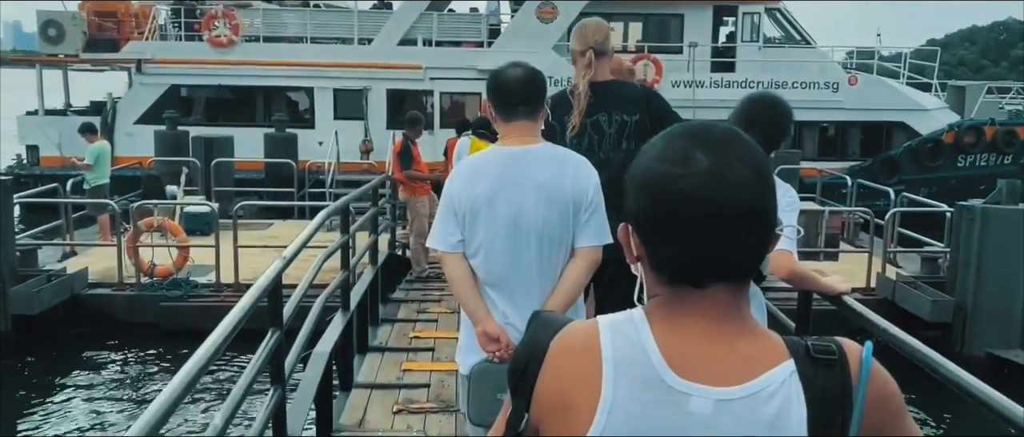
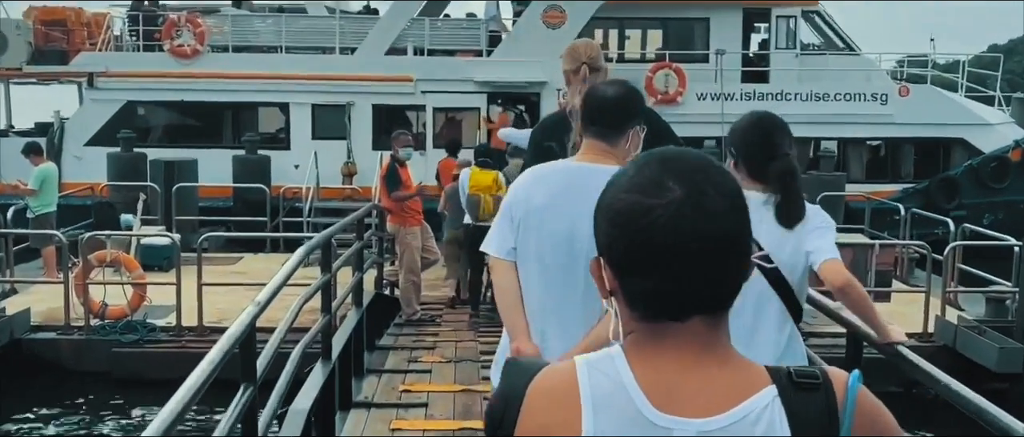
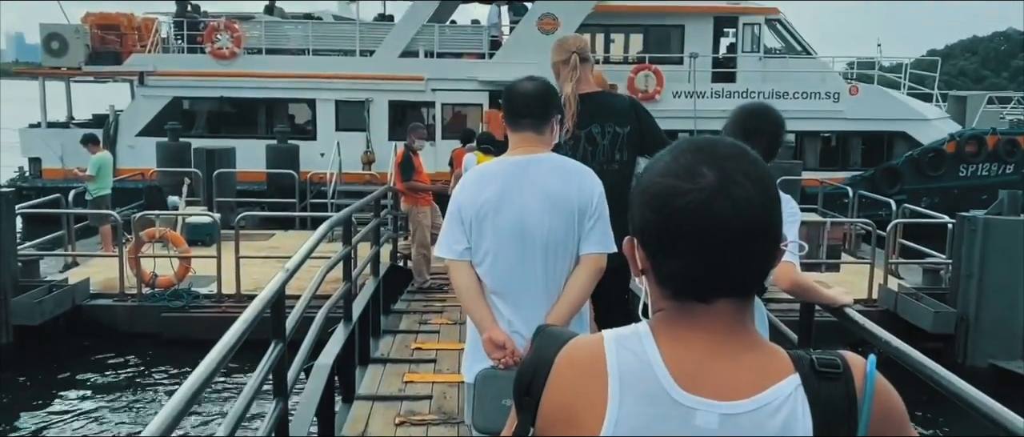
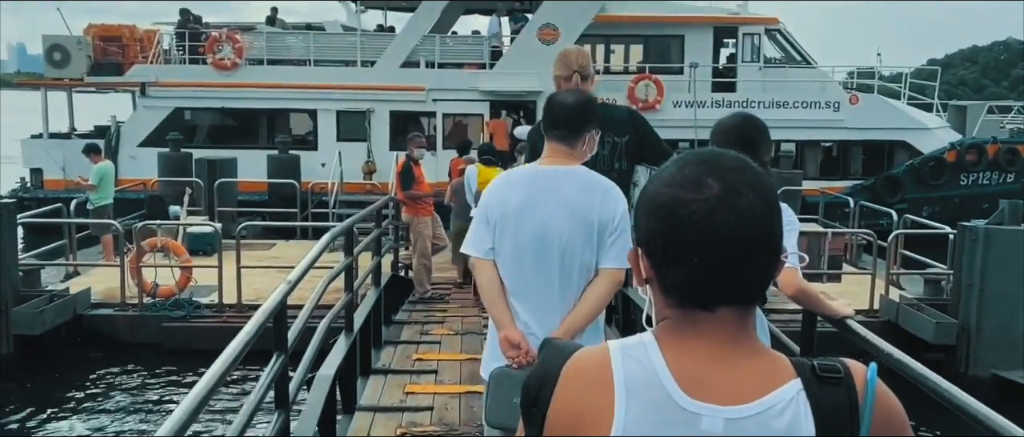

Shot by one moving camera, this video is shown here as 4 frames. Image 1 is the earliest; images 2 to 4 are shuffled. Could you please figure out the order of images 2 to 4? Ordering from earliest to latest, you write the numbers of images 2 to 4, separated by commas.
3, 4, 2
